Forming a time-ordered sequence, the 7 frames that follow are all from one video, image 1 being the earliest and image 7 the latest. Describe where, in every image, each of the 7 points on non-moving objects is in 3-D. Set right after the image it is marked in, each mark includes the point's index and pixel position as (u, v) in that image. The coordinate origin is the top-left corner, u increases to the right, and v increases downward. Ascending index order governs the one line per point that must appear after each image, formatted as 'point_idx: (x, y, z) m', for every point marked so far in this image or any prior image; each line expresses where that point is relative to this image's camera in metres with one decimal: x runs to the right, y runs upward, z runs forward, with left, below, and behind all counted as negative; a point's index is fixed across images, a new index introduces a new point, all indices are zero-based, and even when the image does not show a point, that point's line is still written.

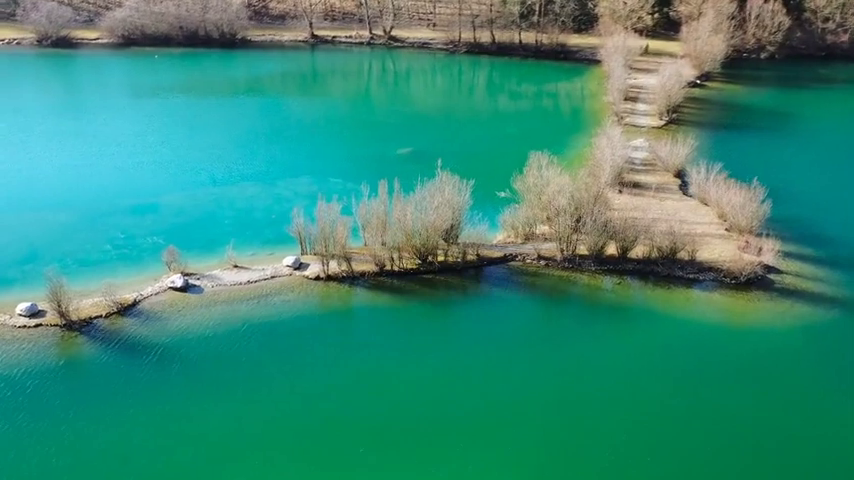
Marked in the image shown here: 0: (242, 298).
0: (-5.2, -1.6, +19.6) m
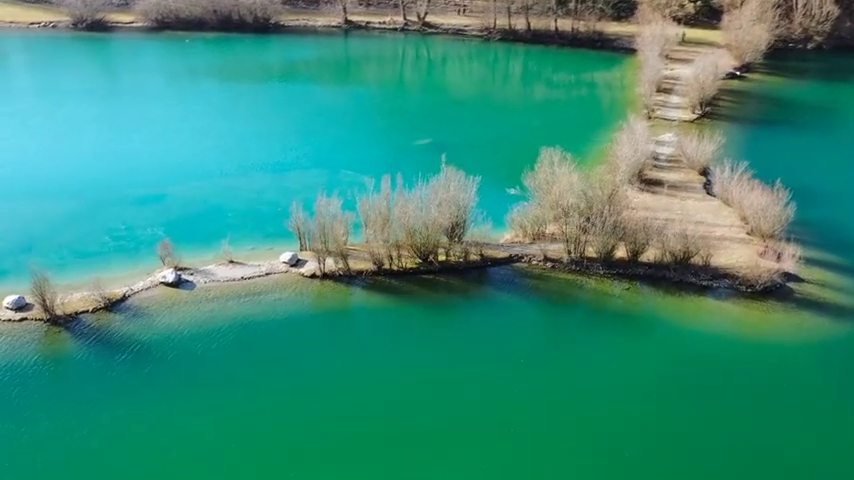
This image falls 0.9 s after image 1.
0: (-5.3, -1.5, +19.2) m
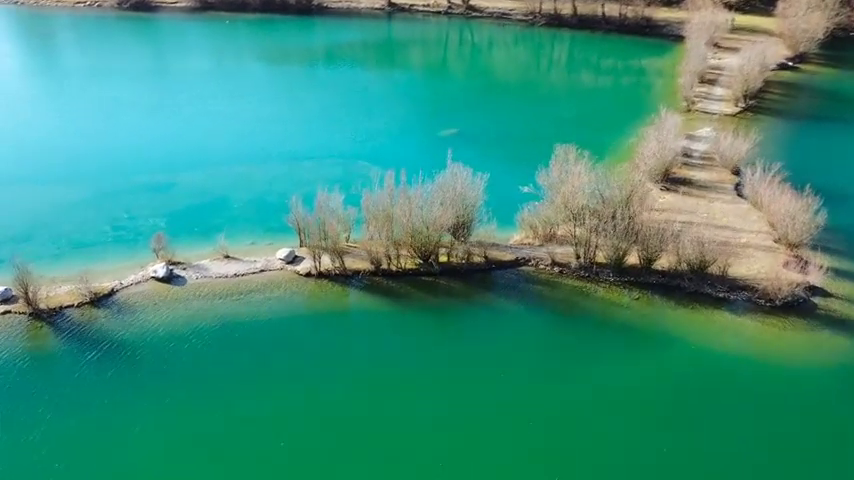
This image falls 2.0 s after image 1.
0: (-5.4, -1.4, +18.7) m
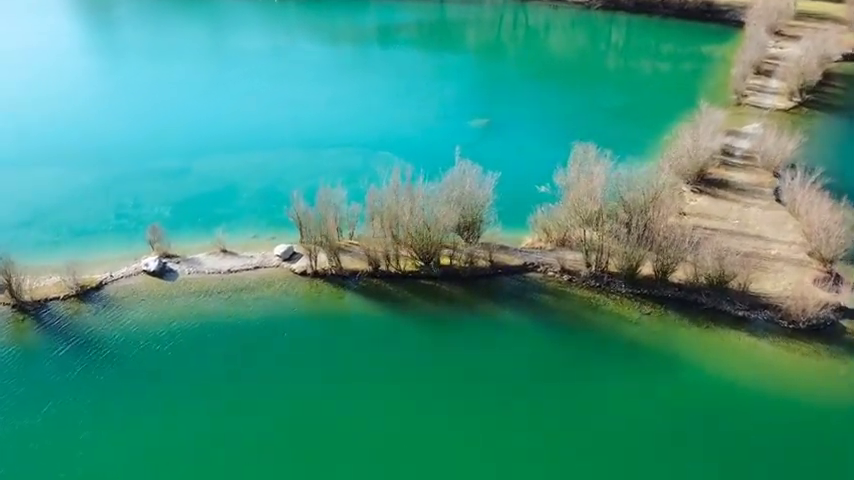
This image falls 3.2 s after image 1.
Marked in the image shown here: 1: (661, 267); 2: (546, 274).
0: (-5.5, -1.3, +18.2) m
1: (+6.3, -0.7, +19.1) m
2: (+3.3, -0.9, +19.9) m
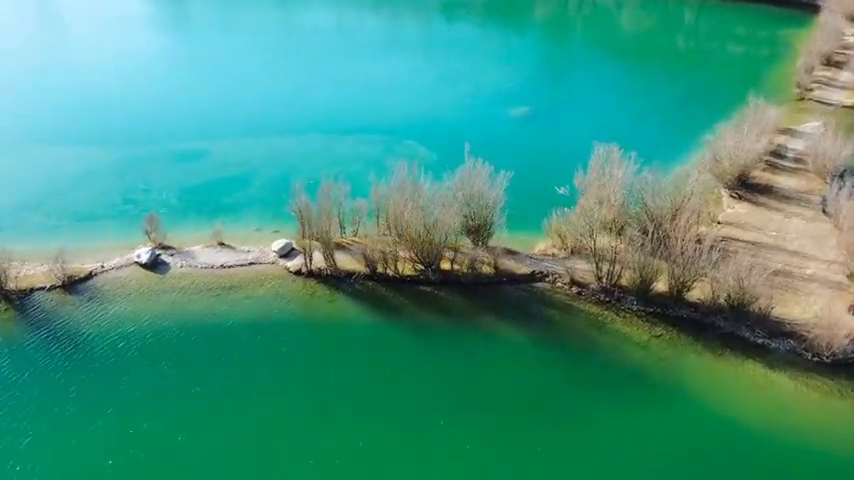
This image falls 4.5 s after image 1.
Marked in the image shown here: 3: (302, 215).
0: (-5.6, -1.1, +17.7) m
1: (+6.3, -1.1, +17.7) m
2: (+3.4, -1.2, +18.8) m
3: (-3.4, +0.6, +19.2) m
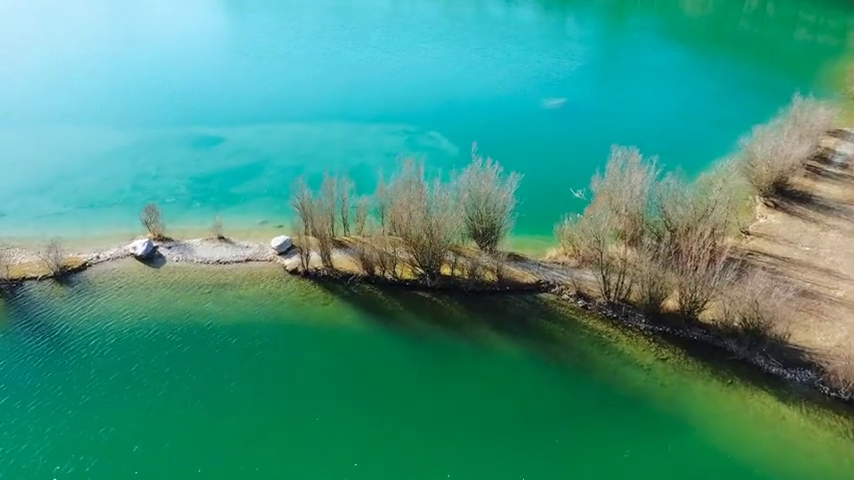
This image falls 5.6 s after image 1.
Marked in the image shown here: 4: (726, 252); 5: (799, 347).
0: (-5.6, -1.0, +17.4) m
1: (+6.2, -1.5, +16.7) m
2: (+3.3, -1.4, +17.9) m
3: (-3.3, +0.7, +18.7) m
4: (+6.9, -0.9, +16.4) m
5: (+8.4, -2.4, +16.1) m
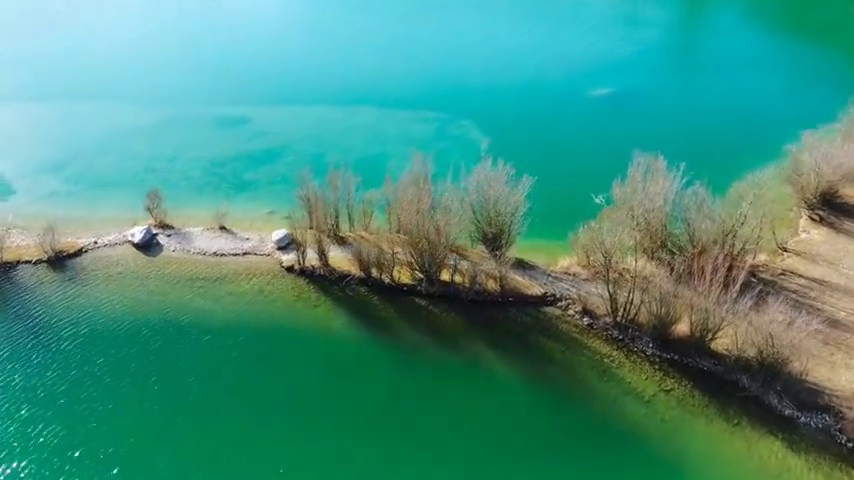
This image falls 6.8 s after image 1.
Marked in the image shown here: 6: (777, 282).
0: (-5.7, -0.8, +17.1) m
1: (+6.0, -2.0, +15.5) m
2: (+3.3, -1.7, +16.9) m
3: (-3.2, +0.8, +18.1) m
4: (+6.7, -1.5, +15.1) m
5: (+8.2, -3.0, +14.8) m
6: (+9.8, -0.9, +19.3) m
